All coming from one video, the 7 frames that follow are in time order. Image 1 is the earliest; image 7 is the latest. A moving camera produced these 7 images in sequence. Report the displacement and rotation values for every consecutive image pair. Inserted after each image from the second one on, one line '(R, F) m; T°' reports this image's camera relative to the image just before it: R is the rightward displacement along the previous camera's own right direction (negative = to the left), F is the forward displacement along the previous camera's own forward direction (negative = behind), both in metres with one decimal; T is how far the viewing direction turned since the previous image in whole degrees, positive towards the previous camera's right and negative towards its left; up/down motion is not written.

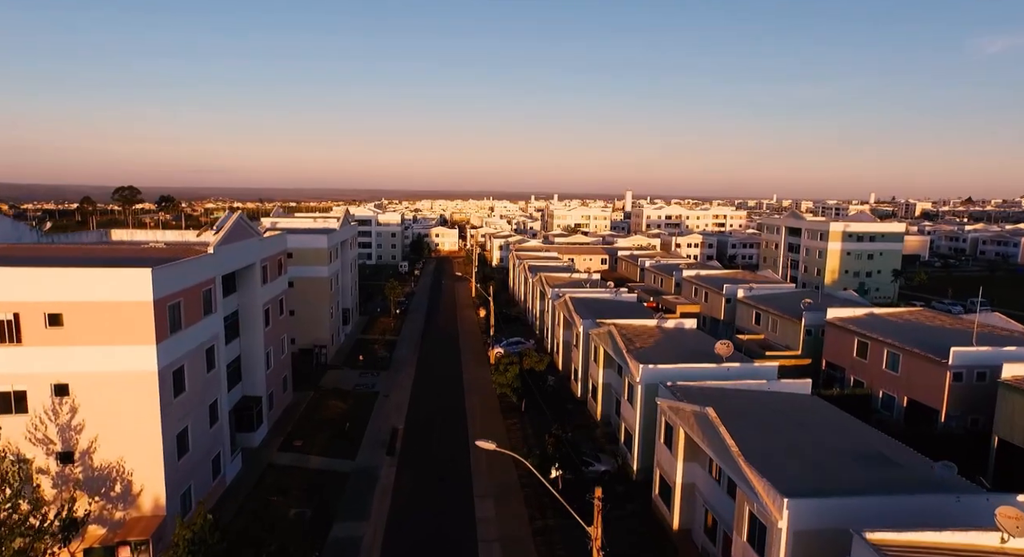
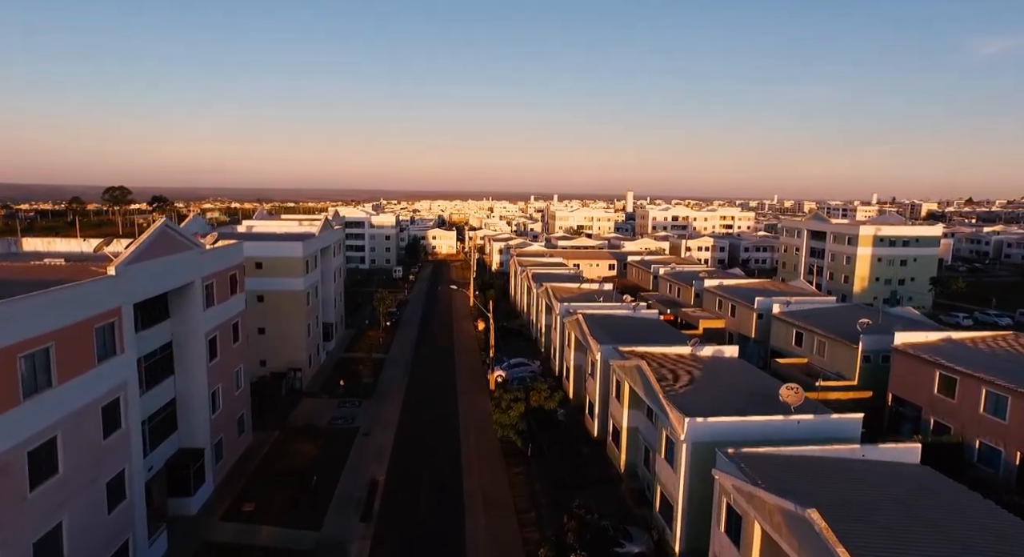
(-0.2, +5.2) m; 0°
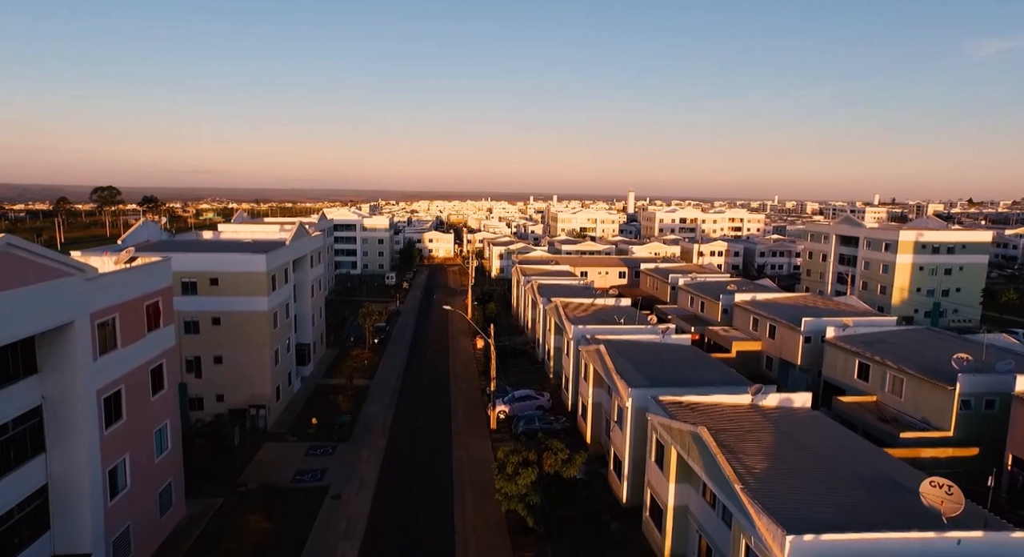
(-0.3, +5.8) m; 0°
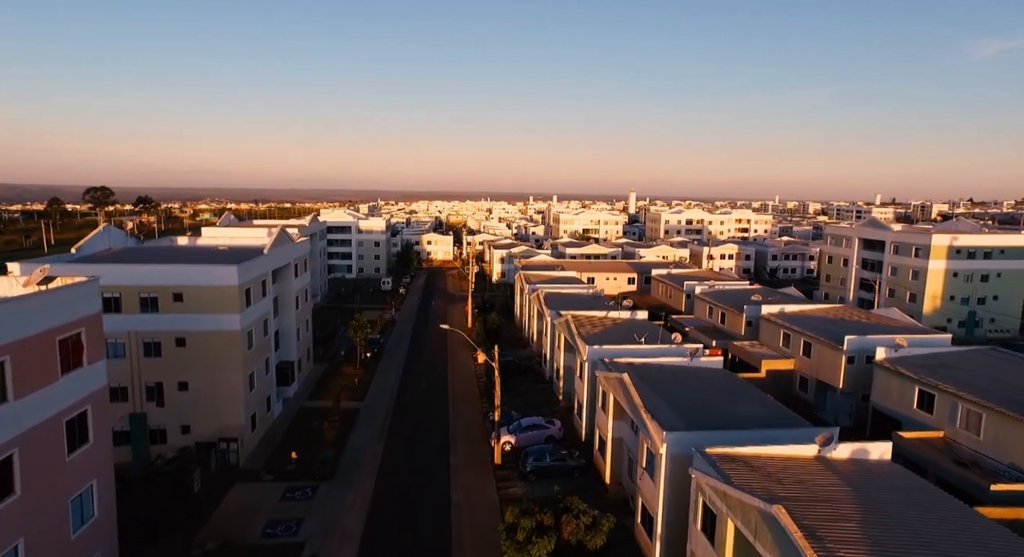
(-0.3, +3.7) m; 0°
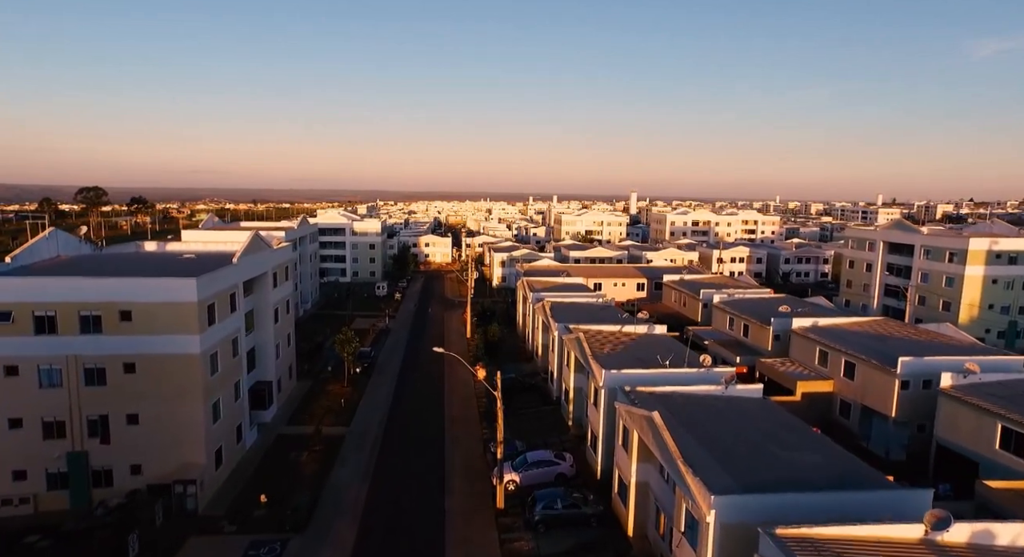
(-0.2, +3.8) m; 0°
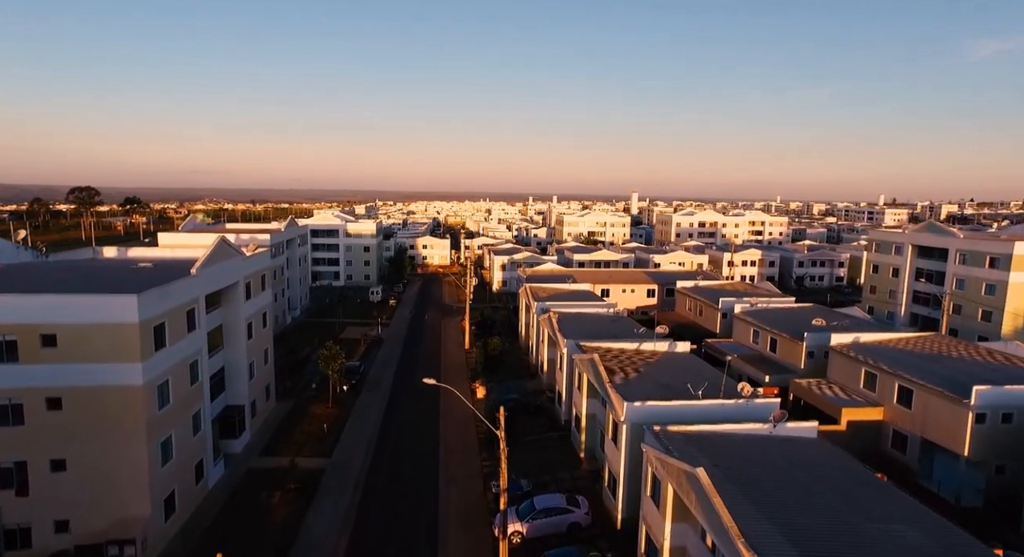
(-0.2, +3.8) m; 0°
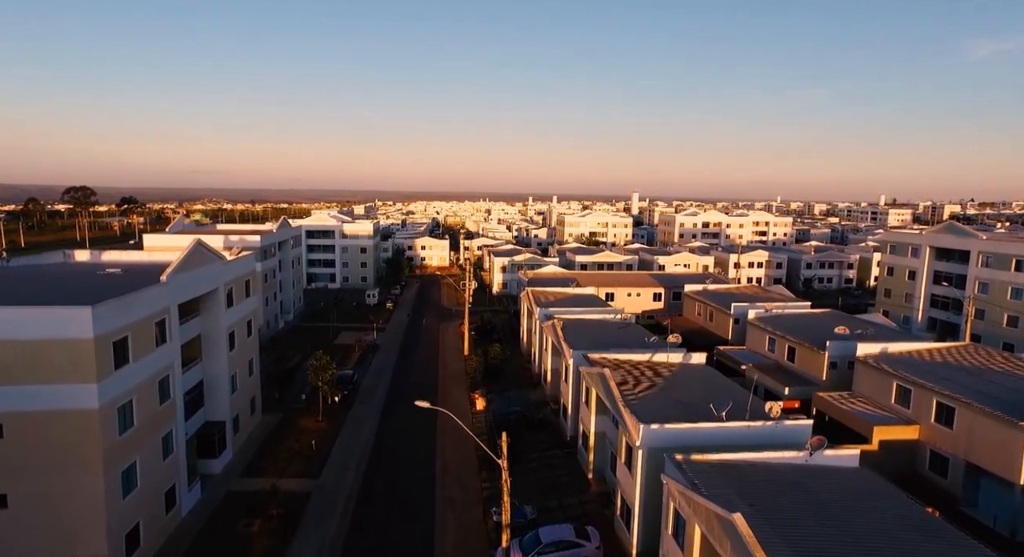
(-0.1, +2.1) m; 0°
